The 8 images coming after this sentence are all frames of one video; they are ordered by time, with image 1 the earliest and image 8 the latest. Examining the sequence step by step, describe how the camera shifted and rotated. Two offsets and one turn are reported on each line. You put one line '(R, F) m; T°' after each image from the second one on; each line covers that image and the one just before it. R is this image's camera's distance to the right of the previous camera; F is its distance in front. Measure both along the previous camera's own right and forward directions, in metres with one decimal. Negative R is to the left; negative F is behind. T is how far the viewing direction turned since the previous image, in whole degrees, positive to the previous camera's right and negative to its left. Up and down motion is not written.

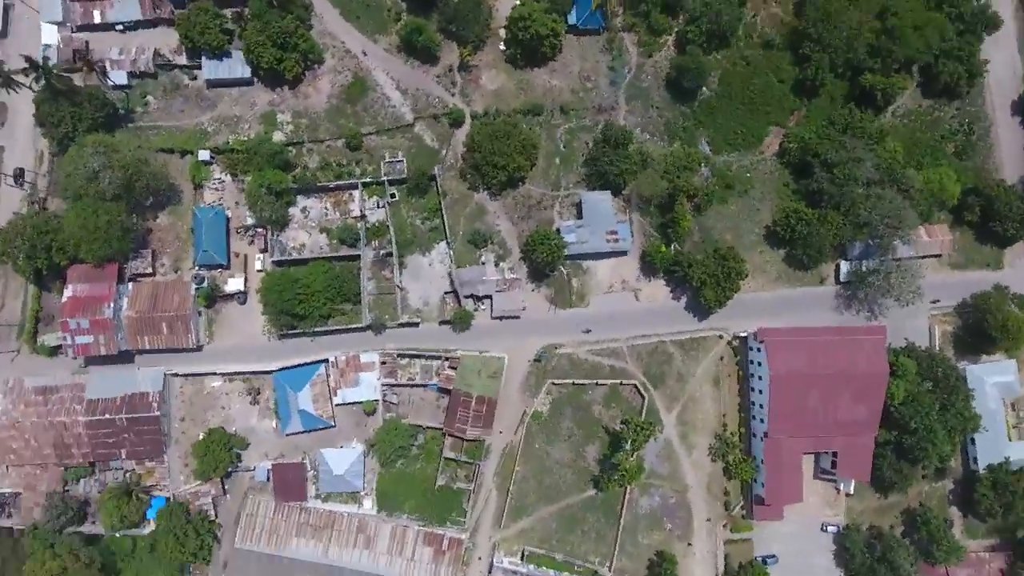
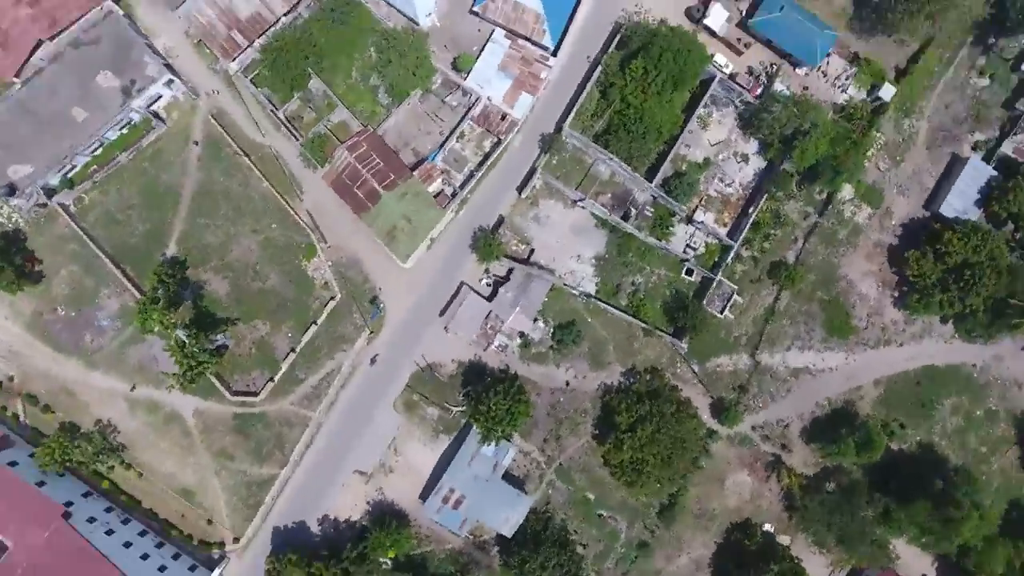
(-1.9, +27.8) m; -3°
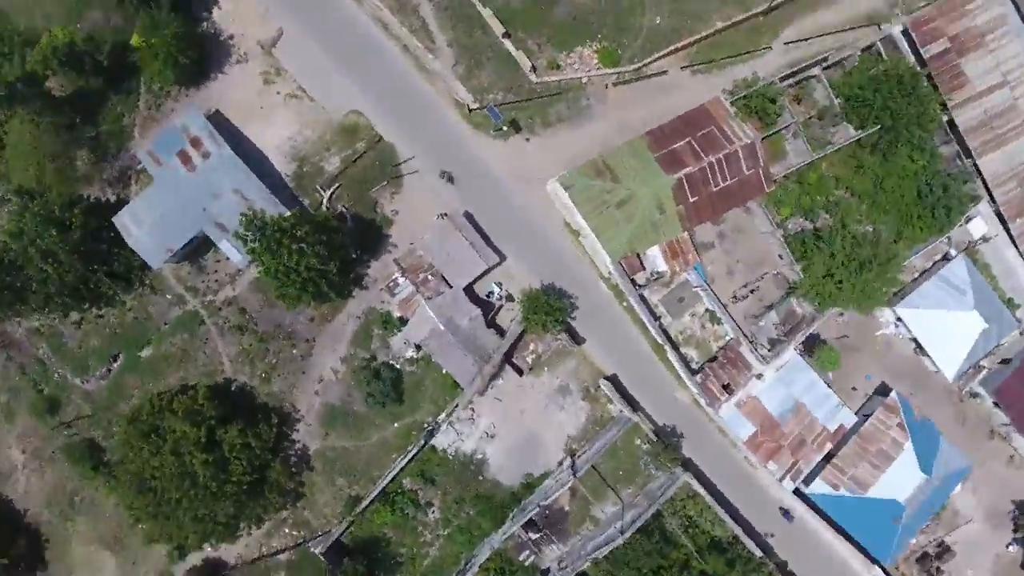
(-1.3, +20.4) m; -3°
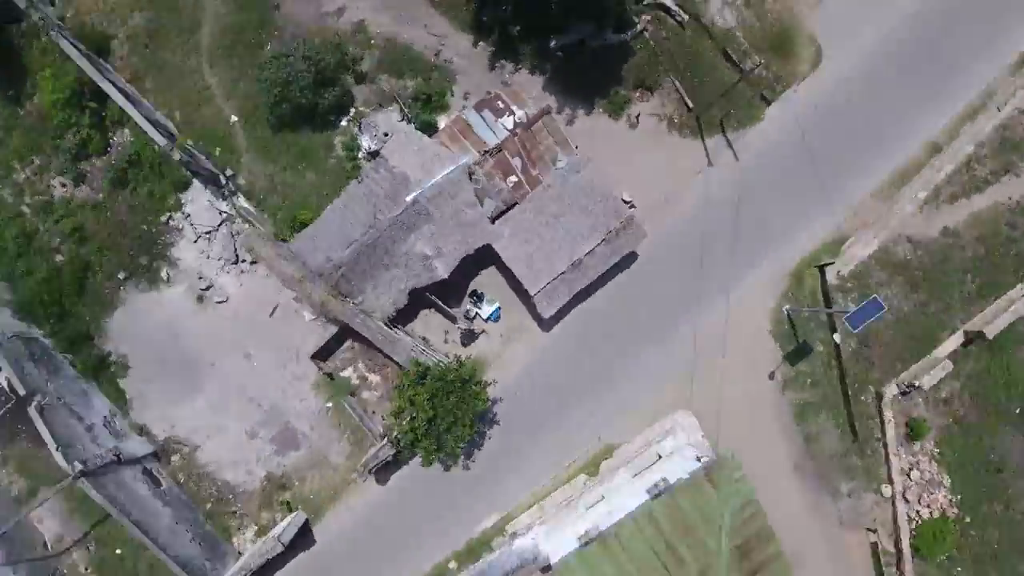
(-0.6, +20.0) m; -3°
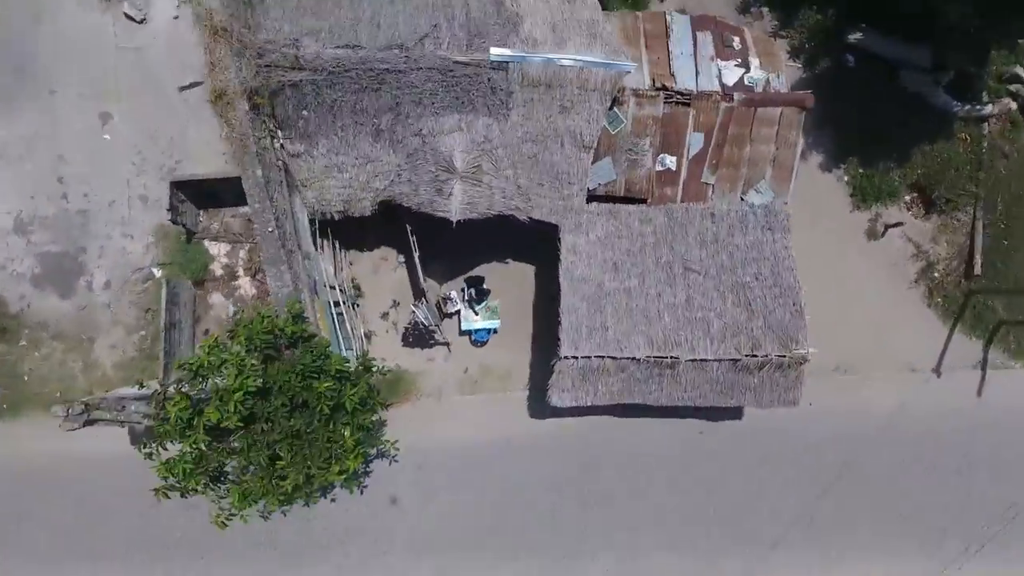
(-0.4, +9.3) m; -1°
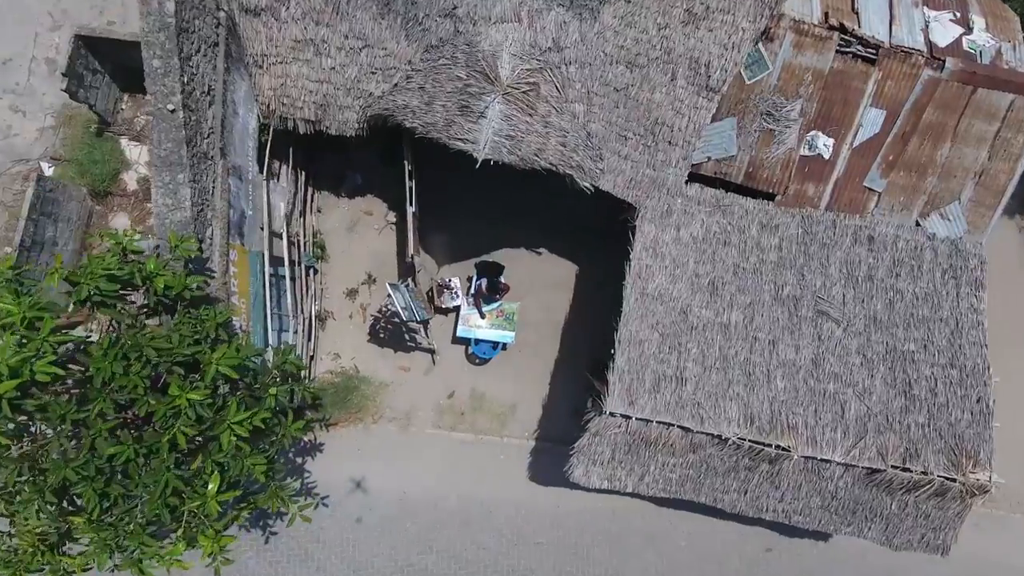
(-0.3, +3.7) m; 0°
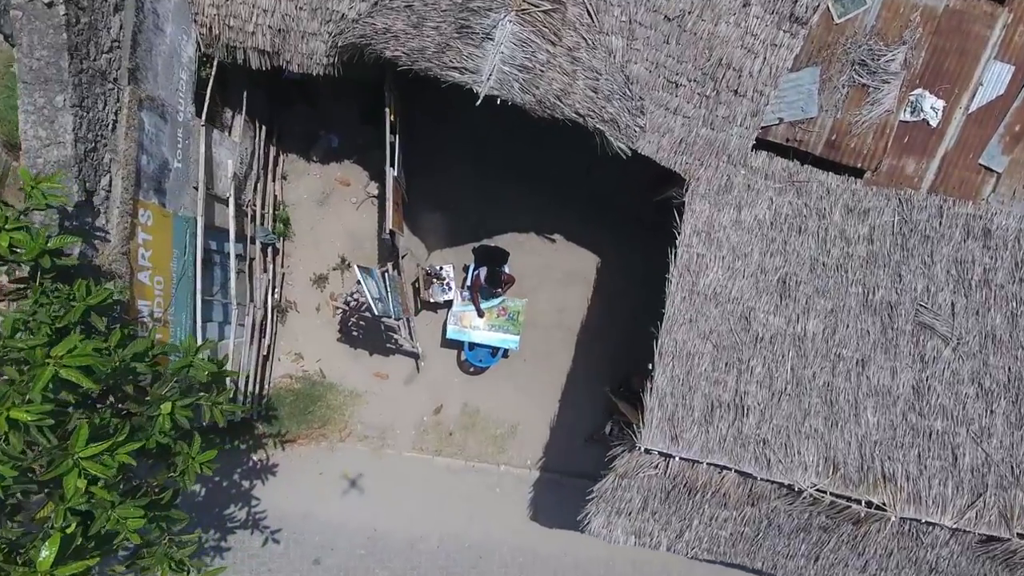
(0.0, +1.6) m; 0°
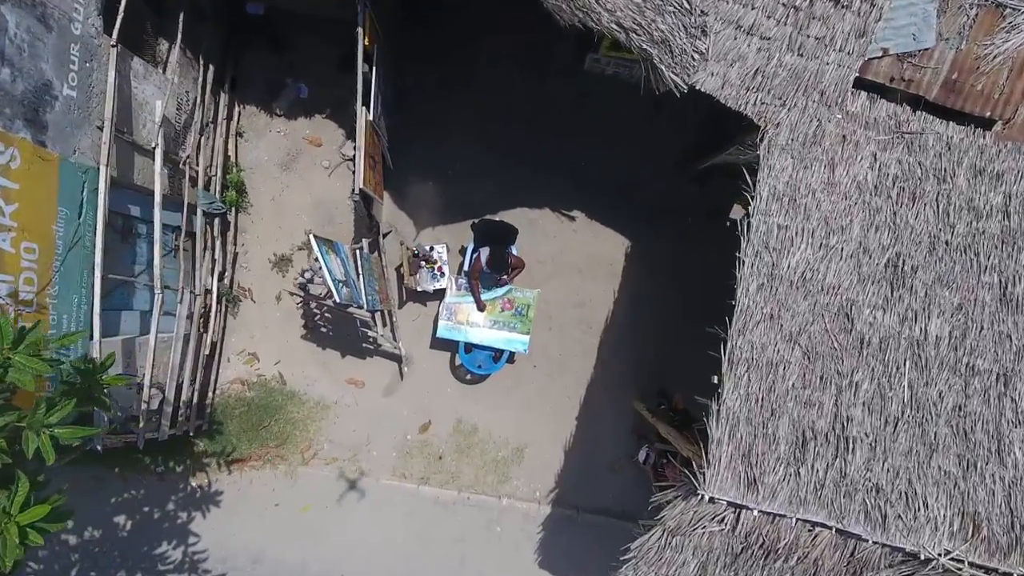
(0.0, +1.3) m; 0°
